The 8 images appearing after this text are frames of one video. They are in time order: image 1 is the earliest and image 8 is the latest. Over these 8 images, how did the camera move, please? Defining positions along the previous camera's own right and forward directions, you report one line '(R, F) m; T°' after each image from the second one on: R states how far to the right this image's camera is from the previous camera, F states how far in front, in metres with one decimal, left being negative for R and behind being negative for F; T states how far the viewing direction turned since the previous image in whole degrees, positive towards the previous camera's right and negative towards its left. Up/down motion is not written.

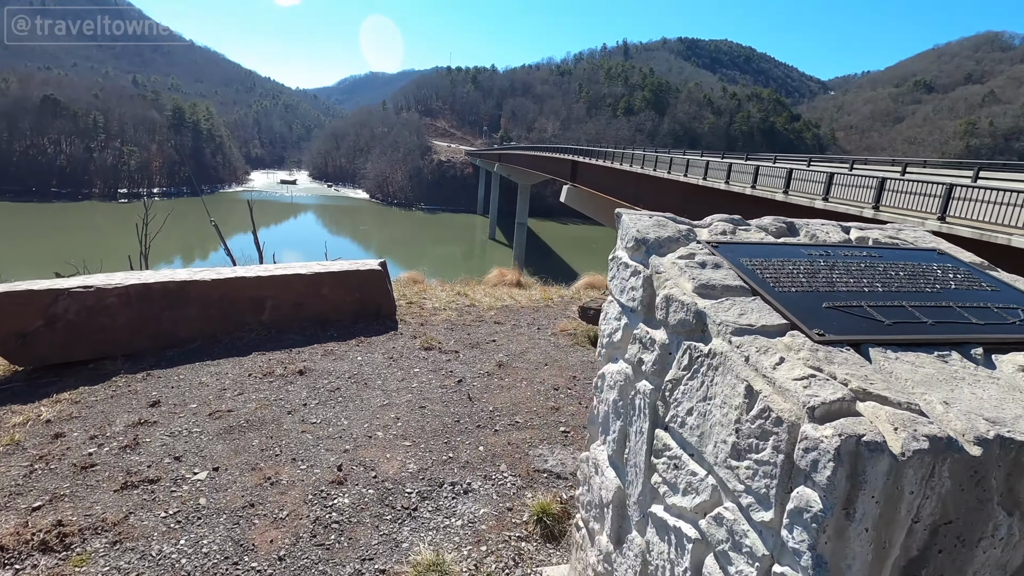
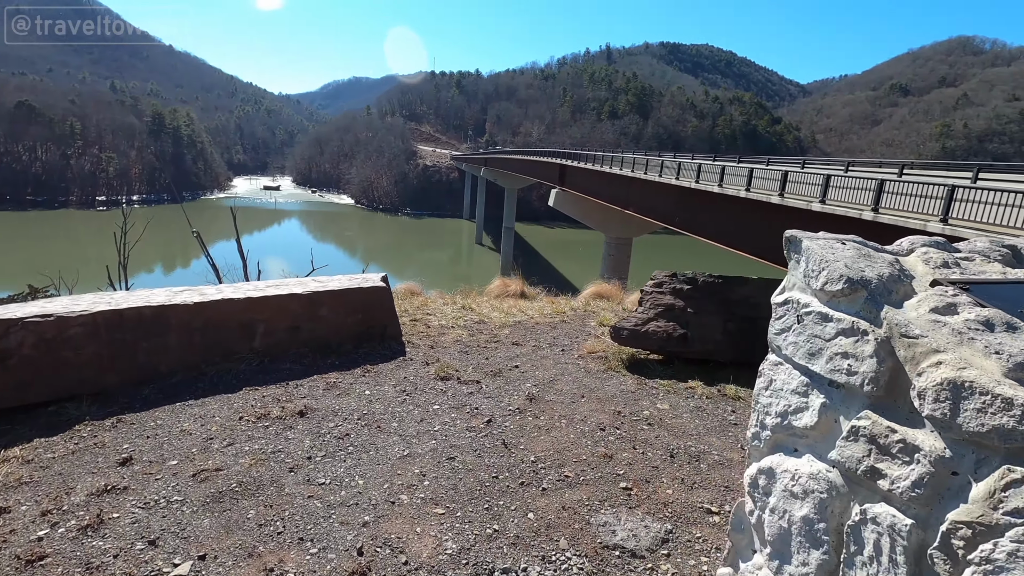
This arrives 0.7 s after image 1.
(-0.4, +0.7) m; +1°
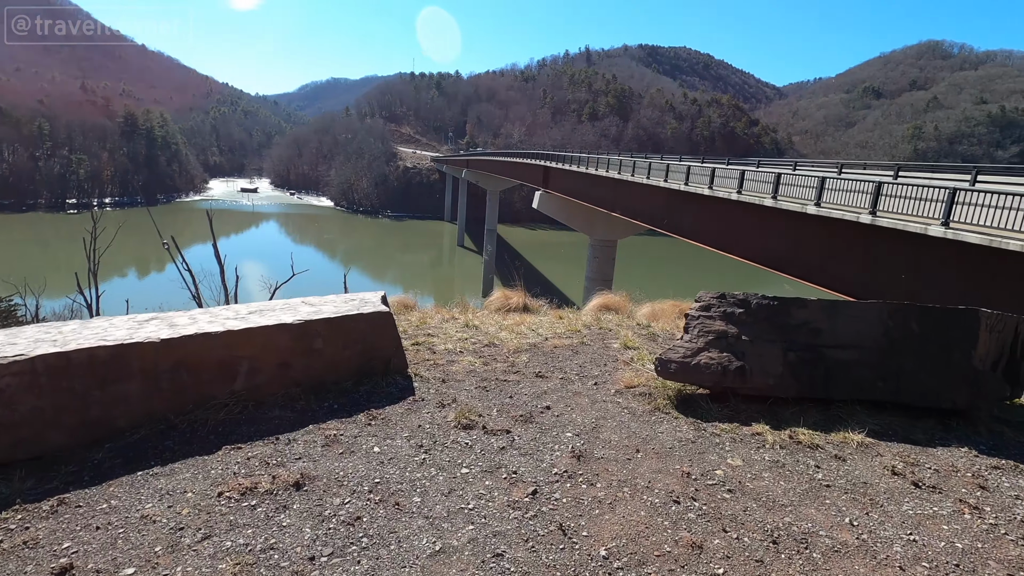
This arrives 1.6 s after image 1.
(-0.4, +0.8) m; +2°
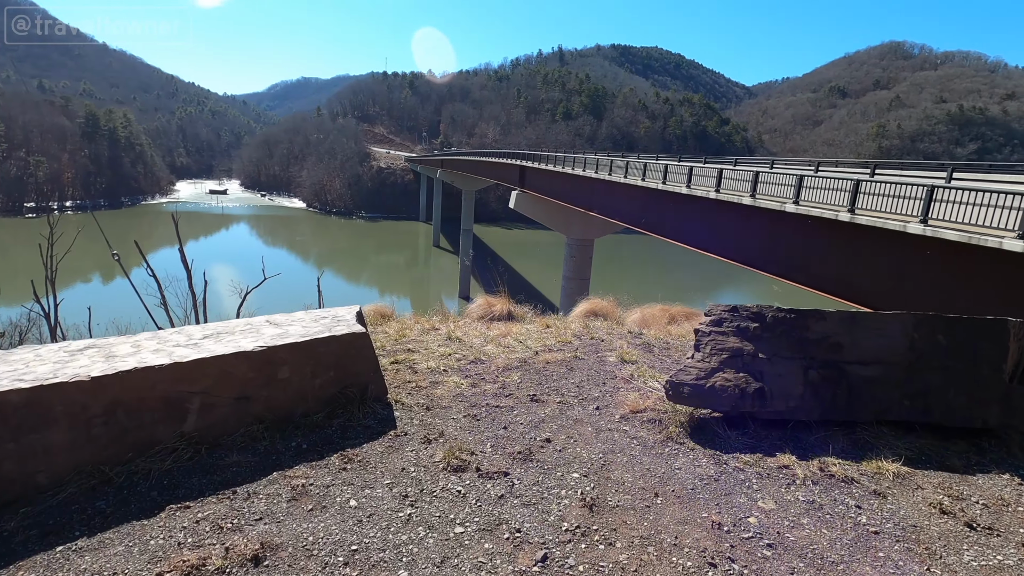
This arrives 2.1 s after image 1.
(-0.1, +0.5) m; +2°
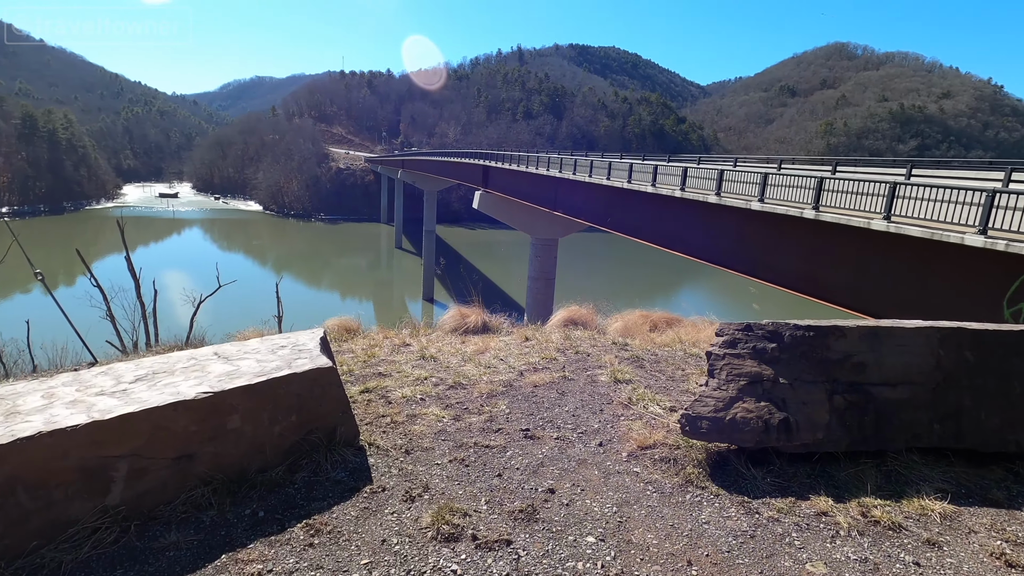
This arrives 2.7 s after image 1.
(-0.2, +0.6) m; +4°
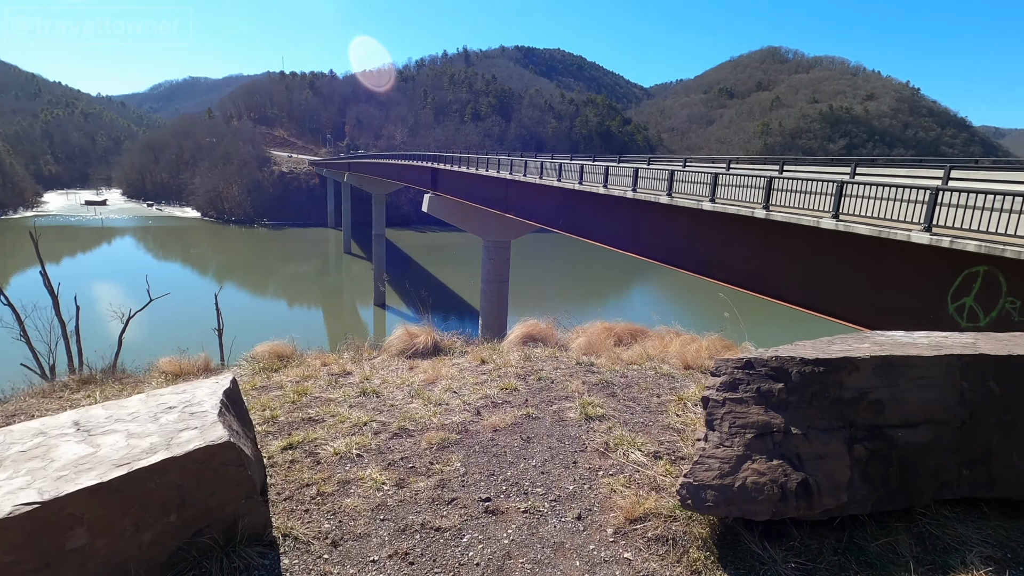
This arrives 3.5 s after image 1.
(0.0, +0.8) m; +5°
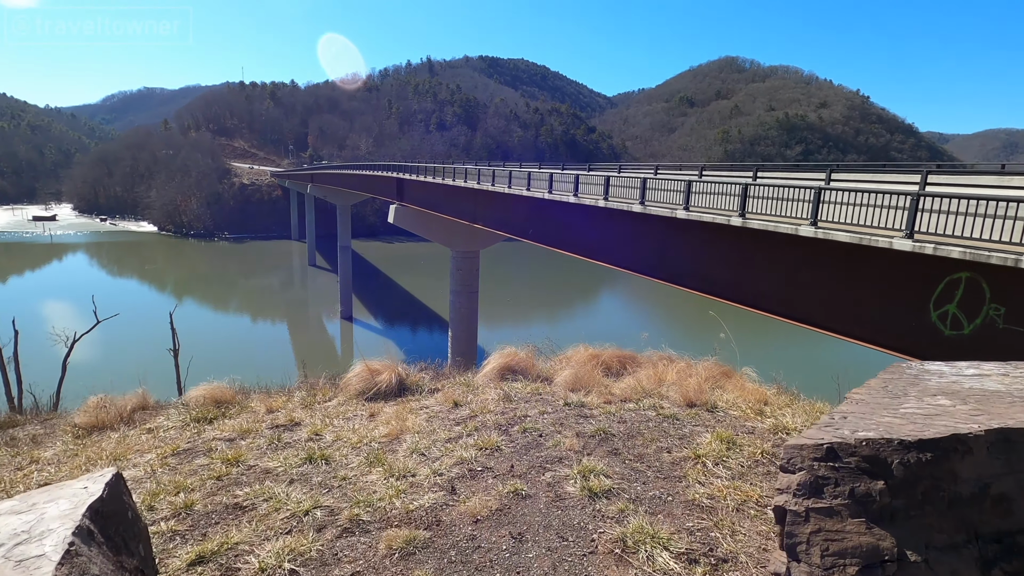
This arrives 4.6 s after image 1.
(-0.1, +1.1) m; +3°
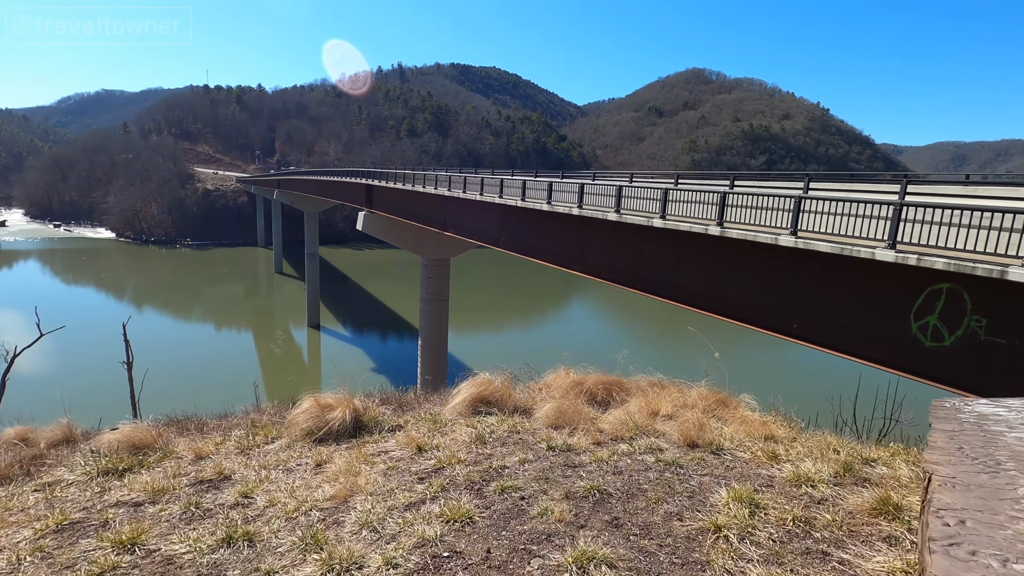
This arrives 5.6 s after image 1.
(0.0, +1.0) m; +3°
